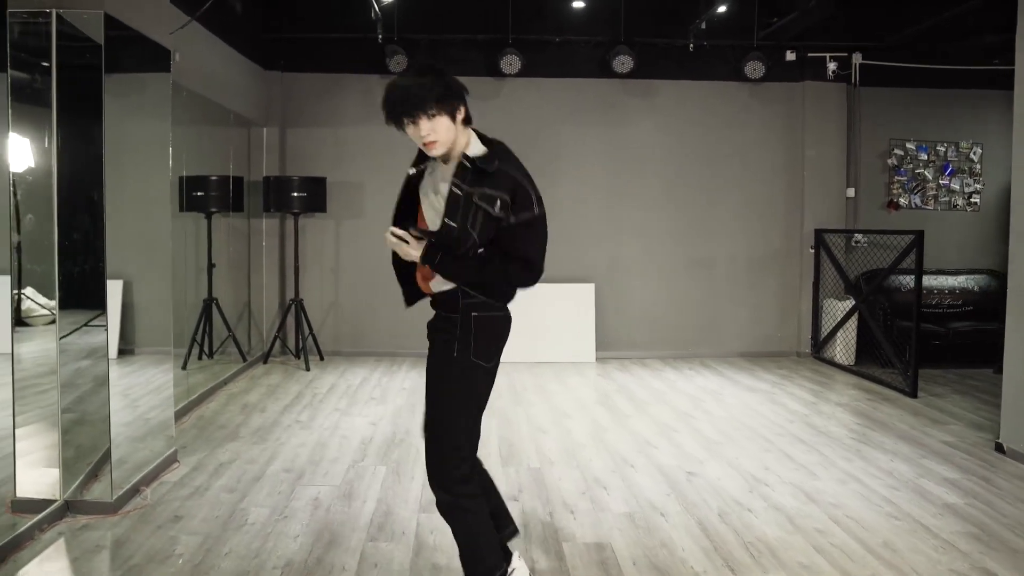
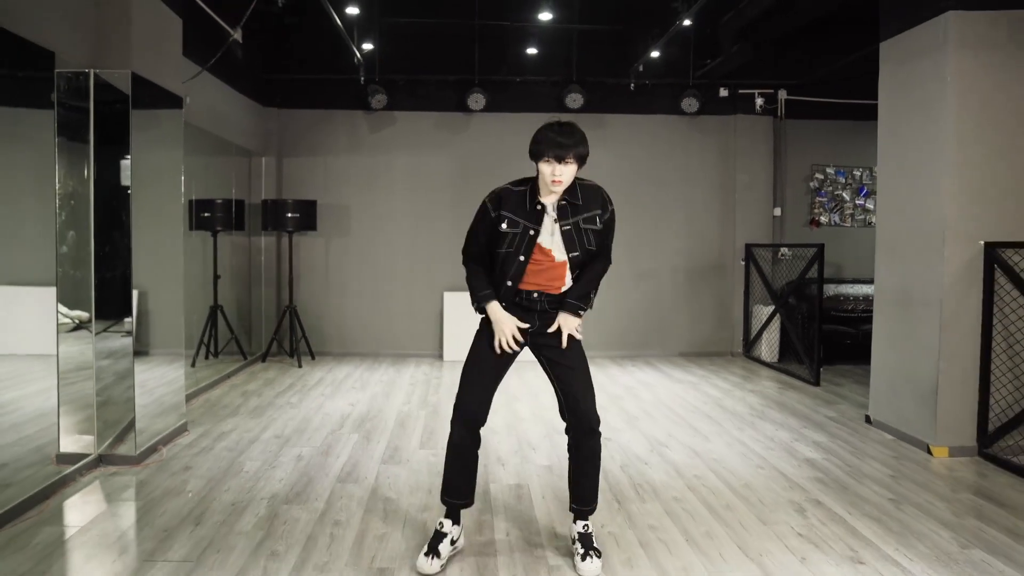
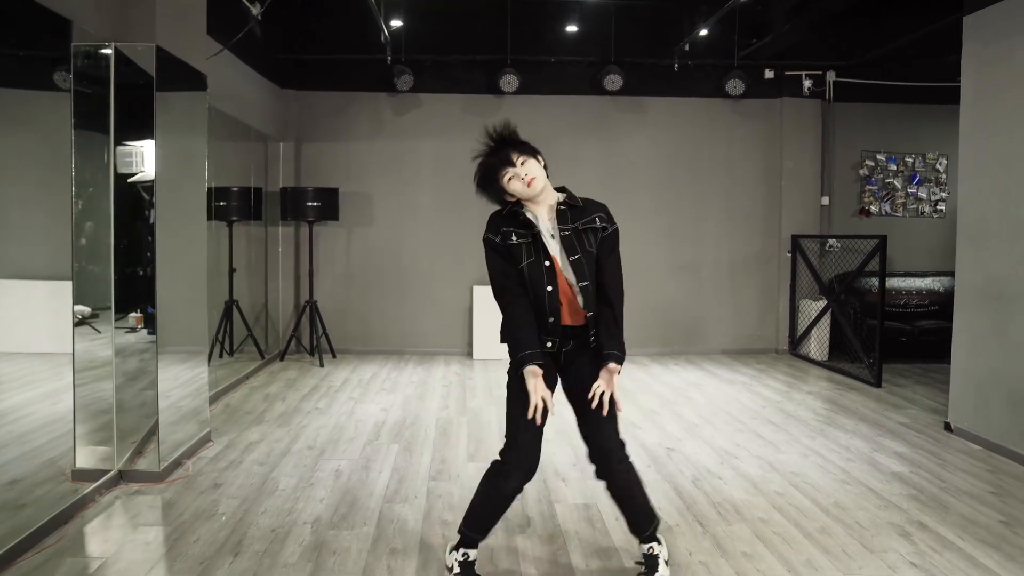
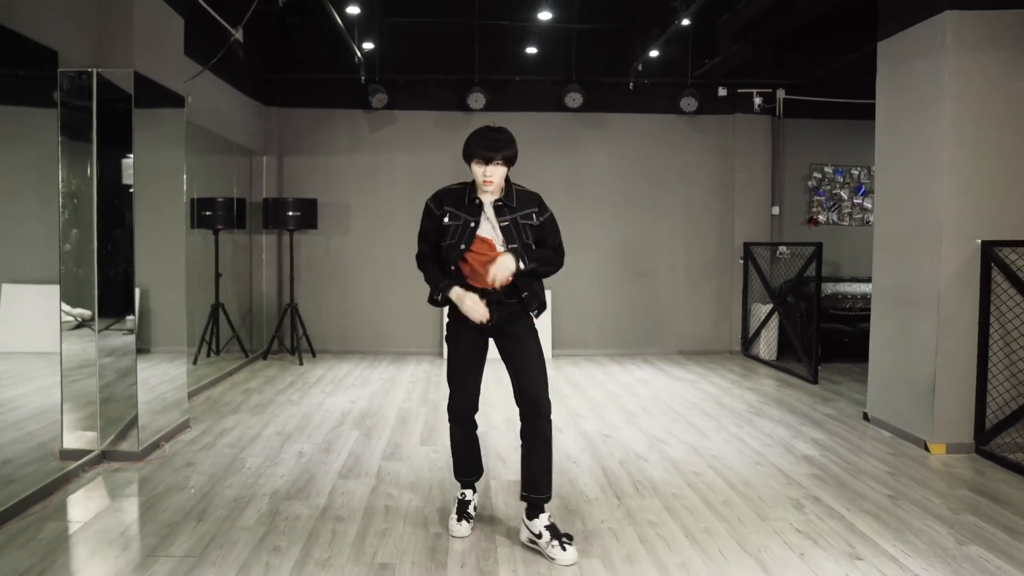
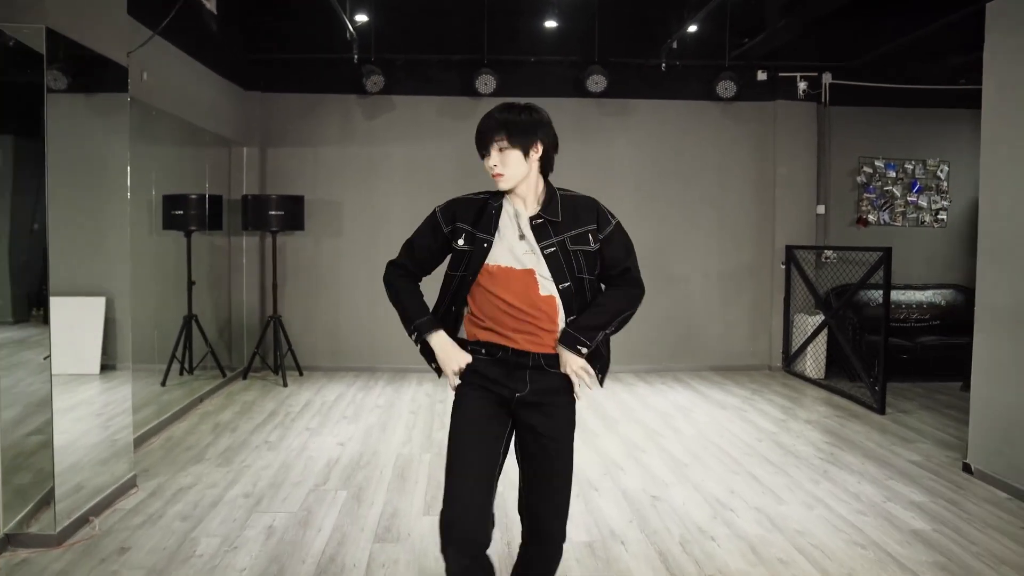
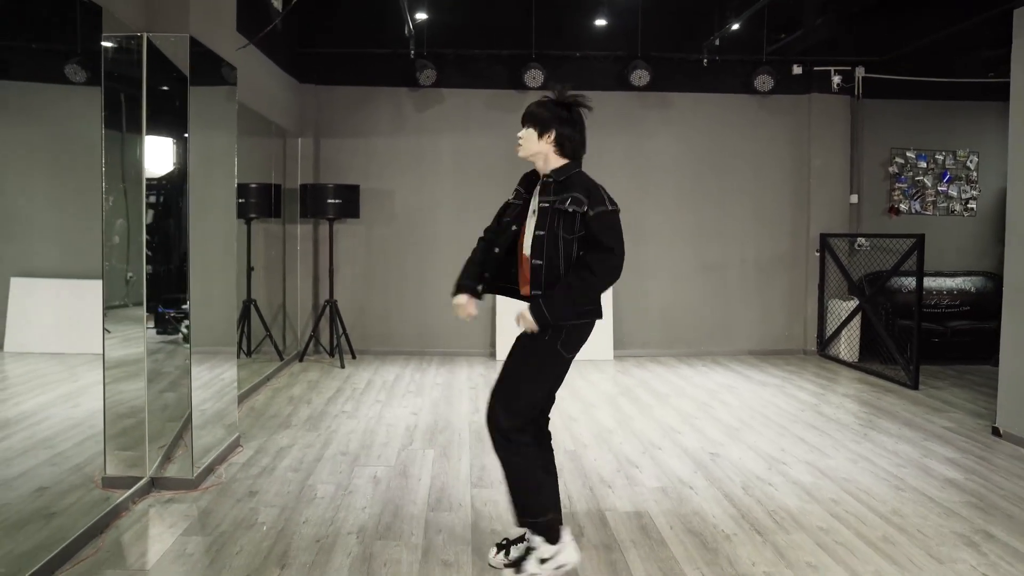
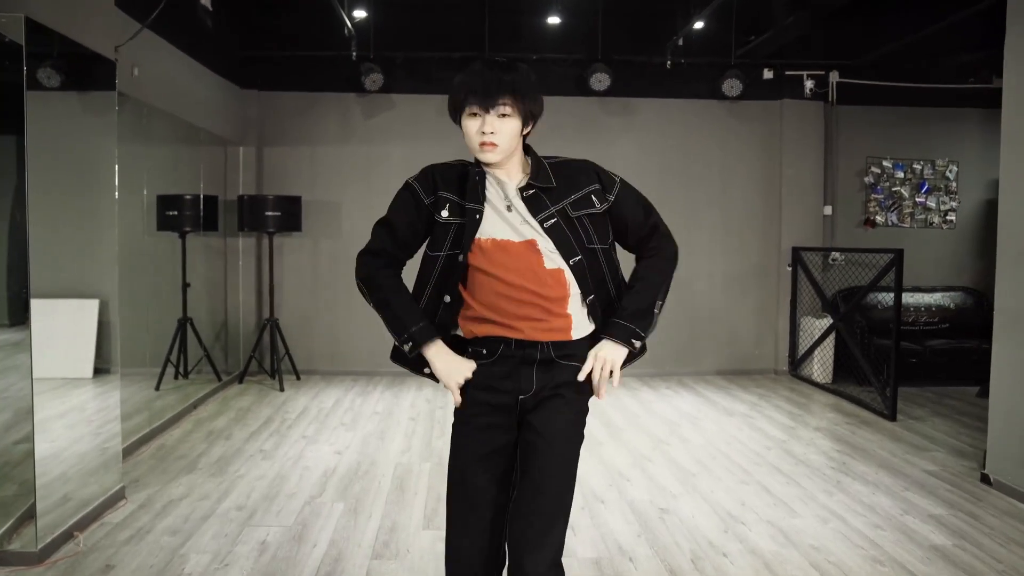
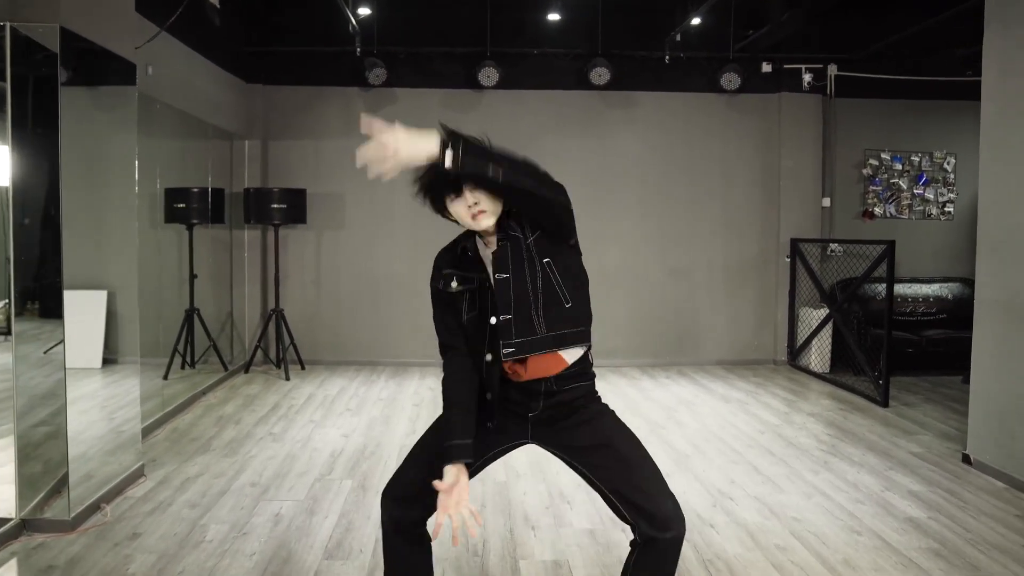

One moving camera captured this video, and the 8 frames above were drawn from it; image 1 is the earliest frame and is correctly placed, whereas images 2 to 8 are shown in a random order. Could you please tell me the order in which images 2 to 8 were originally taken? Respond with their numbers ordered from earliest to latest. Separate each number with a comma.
6, 3, 8, 2, 4, 5, 7
